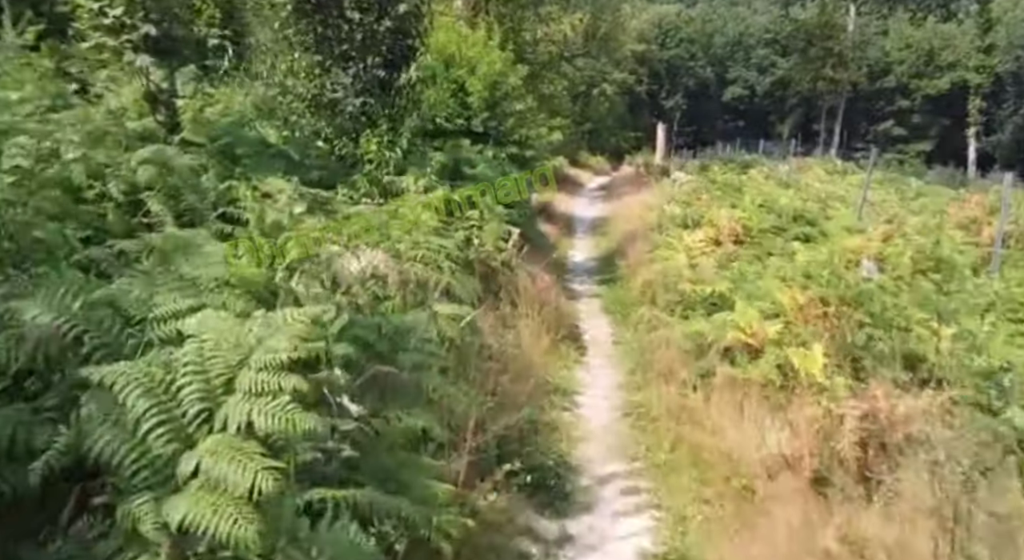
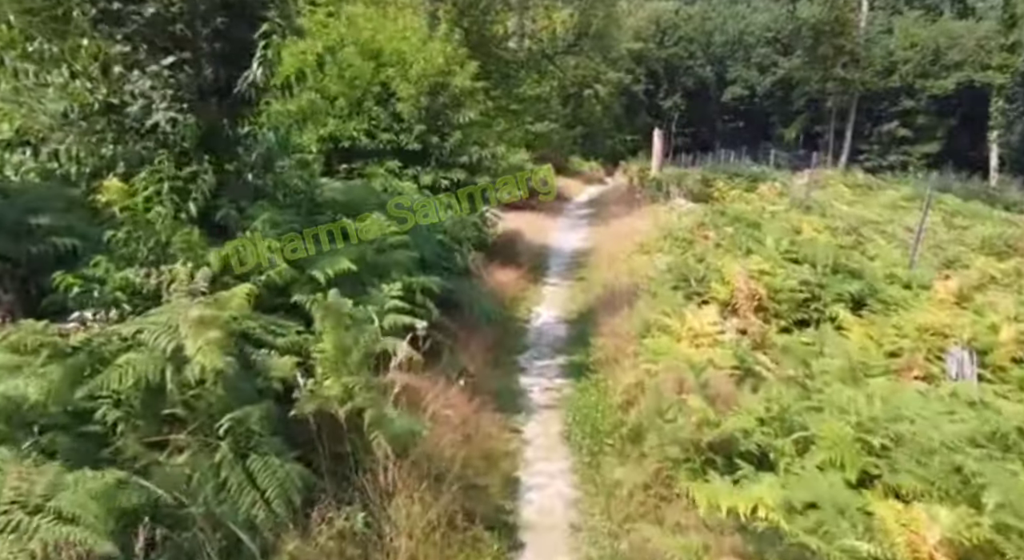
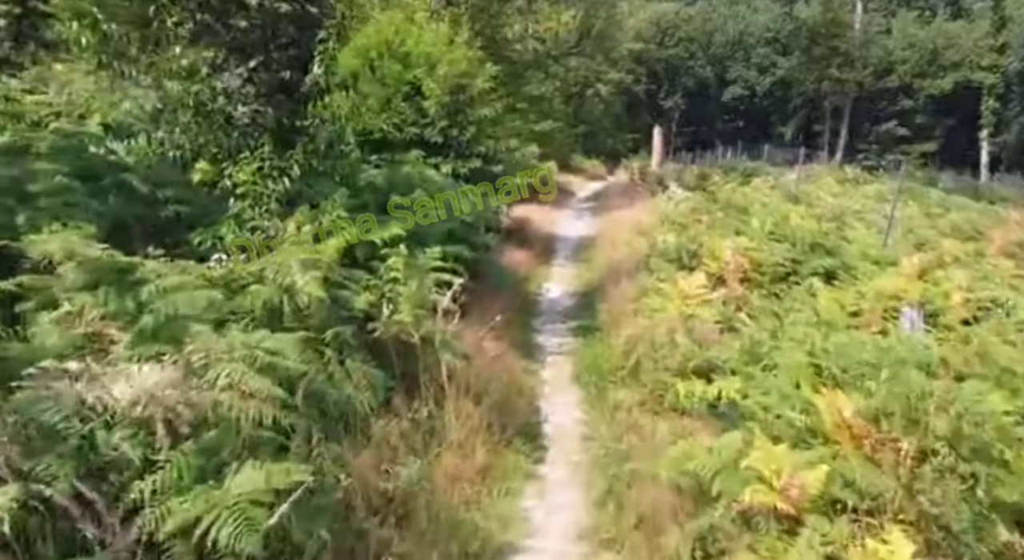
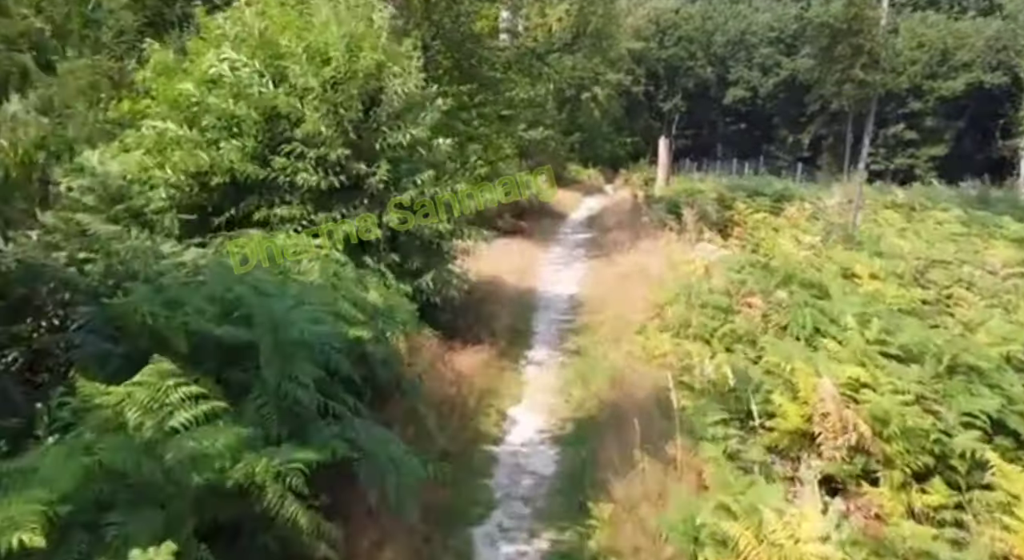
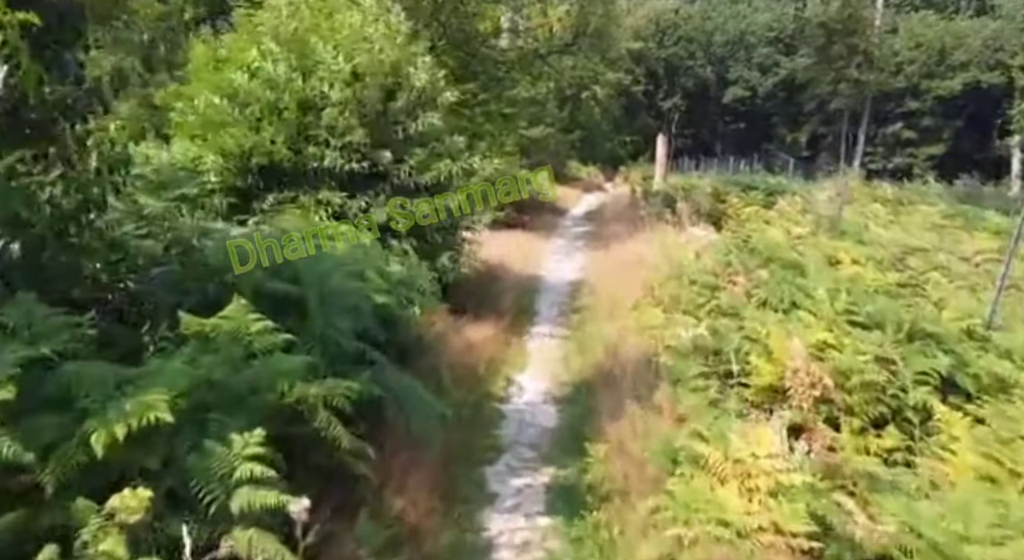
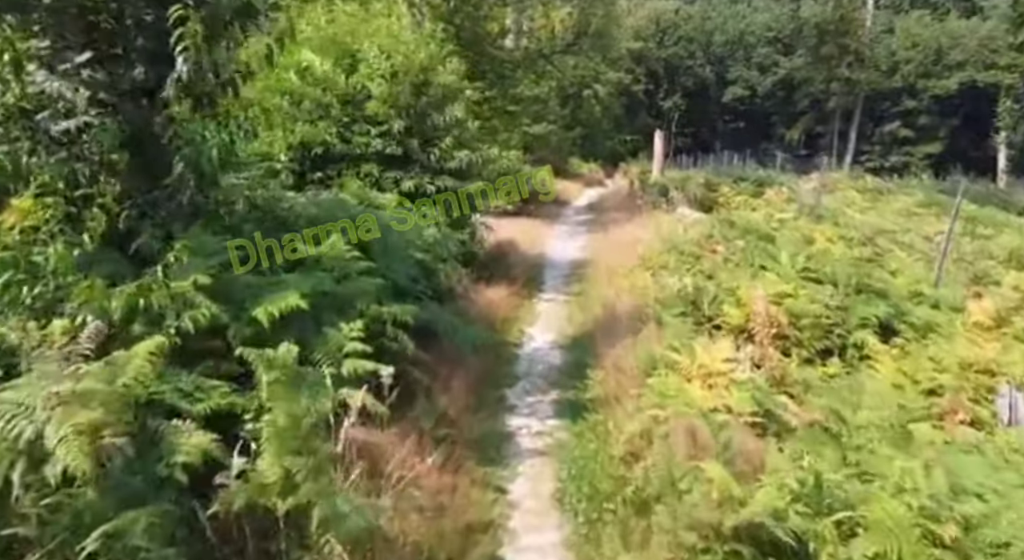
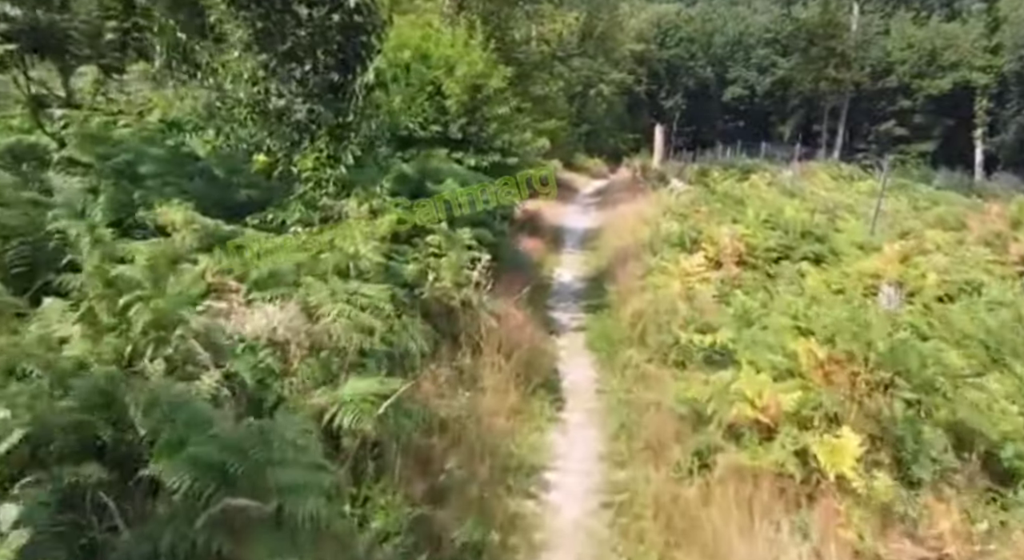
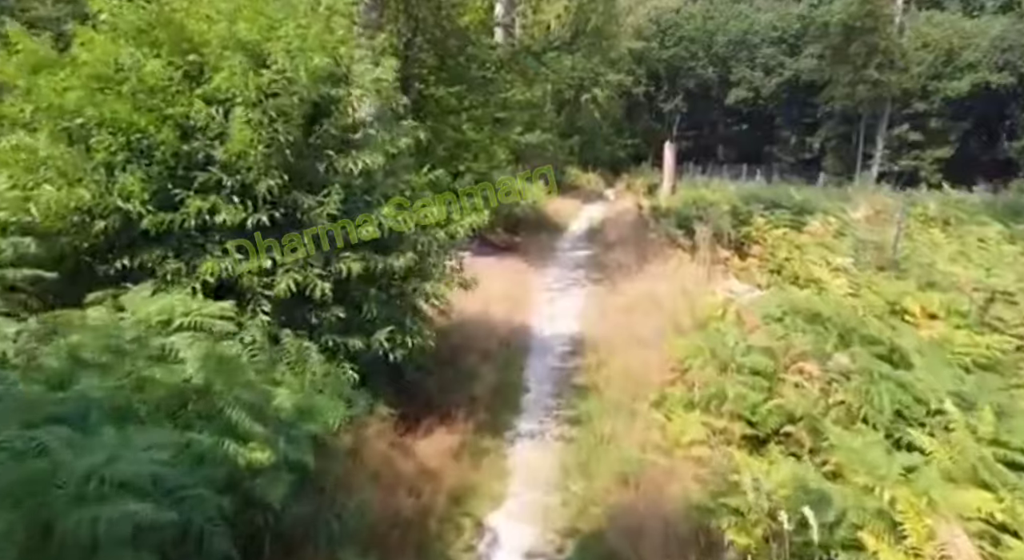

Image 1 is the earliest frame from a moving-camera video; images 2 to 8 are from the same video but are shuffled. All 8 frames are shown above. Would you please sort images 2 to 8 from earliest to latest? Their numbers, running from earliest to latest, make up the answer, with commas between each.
7, 3, 2, 6, 5, 4, 8
